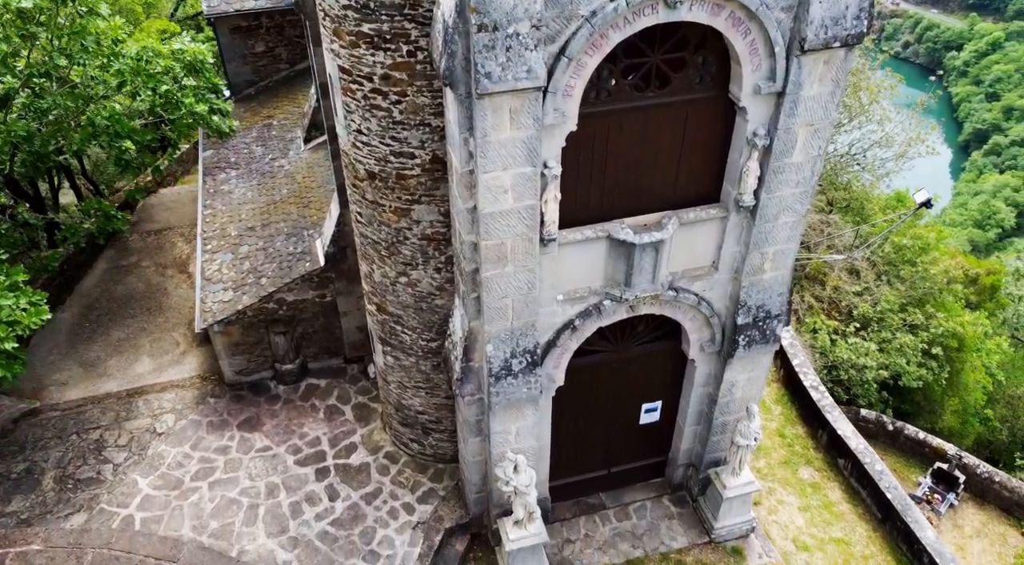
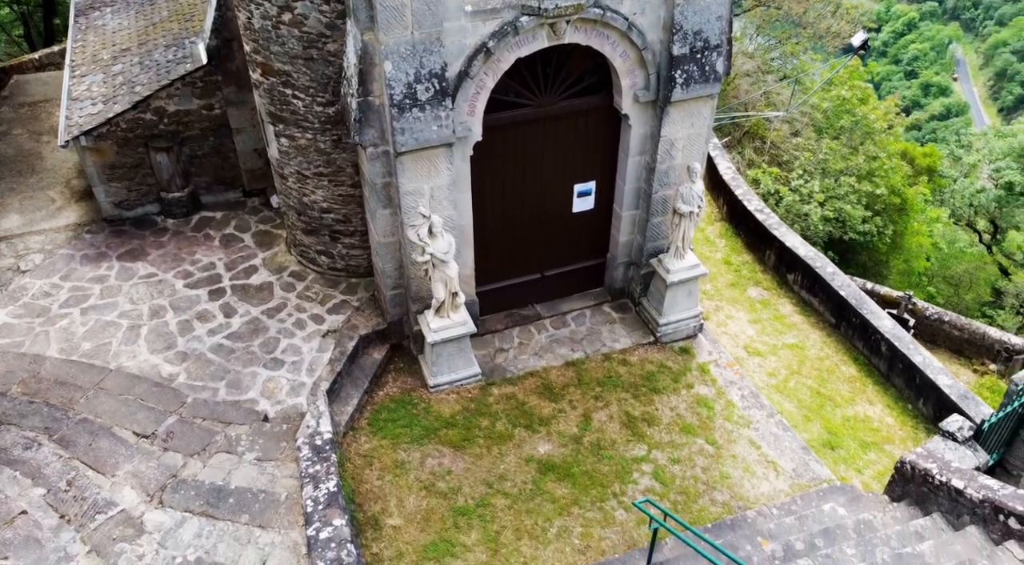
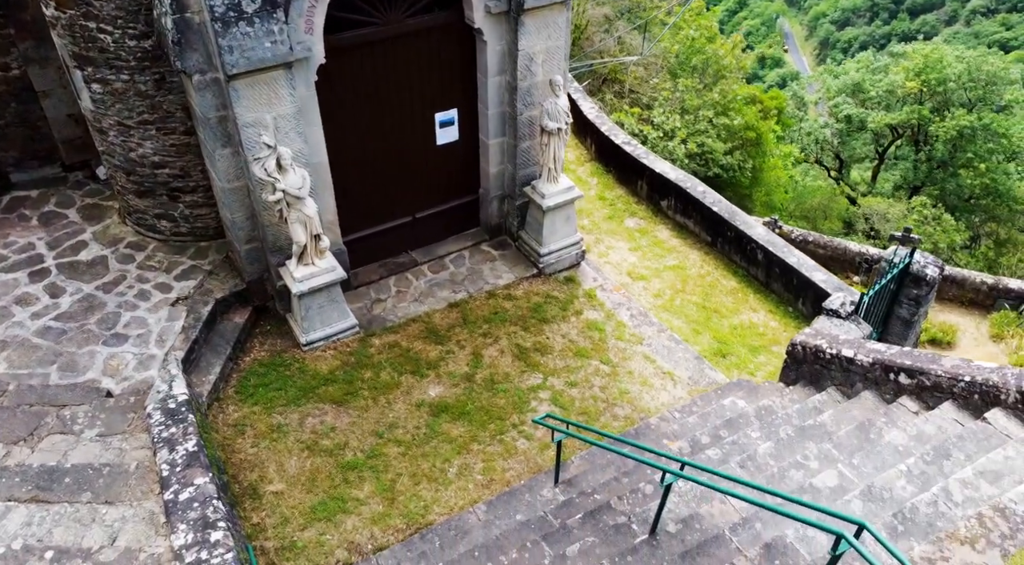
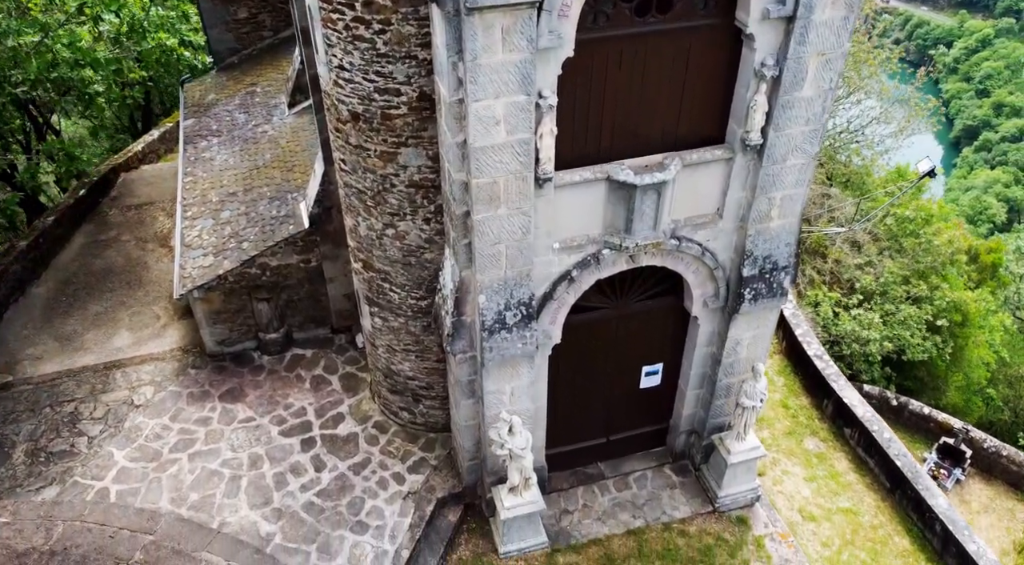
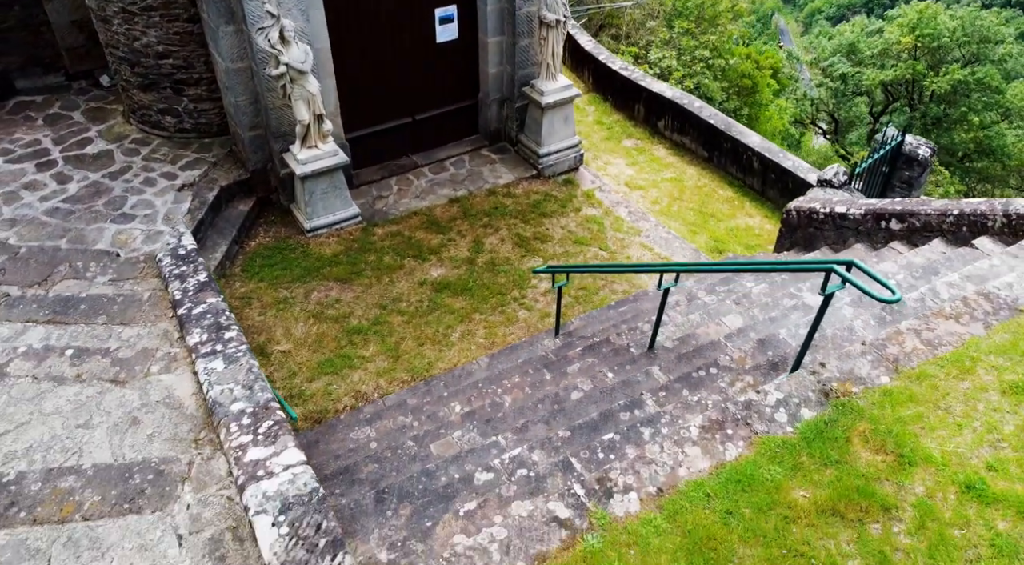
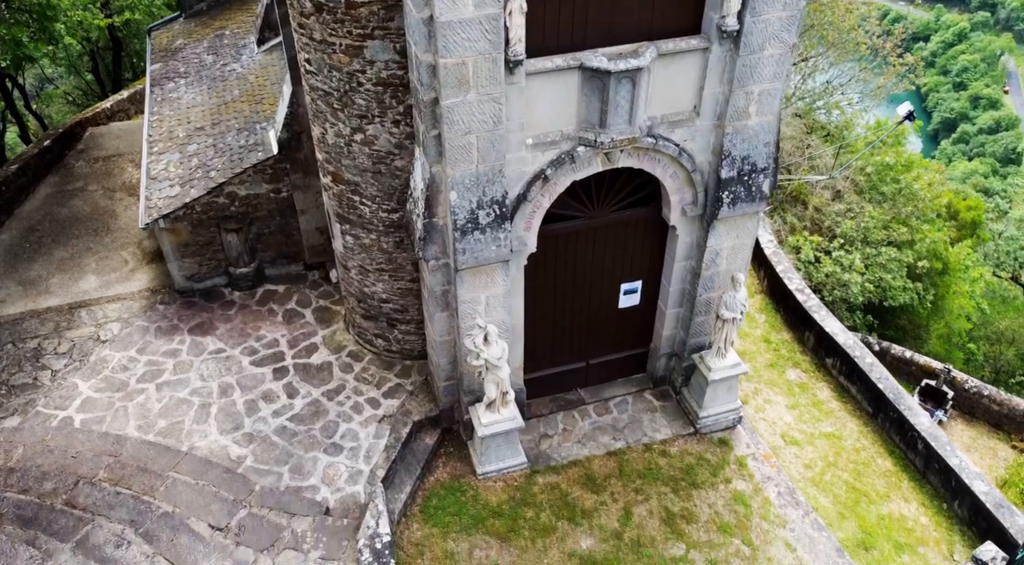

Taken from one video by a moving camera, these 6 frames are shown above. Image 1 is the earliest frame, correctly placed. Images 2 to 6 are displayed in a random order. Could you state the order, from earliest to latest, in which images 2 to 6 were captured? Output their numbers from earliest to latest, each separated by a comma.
4, 6, 2, 3, 5
